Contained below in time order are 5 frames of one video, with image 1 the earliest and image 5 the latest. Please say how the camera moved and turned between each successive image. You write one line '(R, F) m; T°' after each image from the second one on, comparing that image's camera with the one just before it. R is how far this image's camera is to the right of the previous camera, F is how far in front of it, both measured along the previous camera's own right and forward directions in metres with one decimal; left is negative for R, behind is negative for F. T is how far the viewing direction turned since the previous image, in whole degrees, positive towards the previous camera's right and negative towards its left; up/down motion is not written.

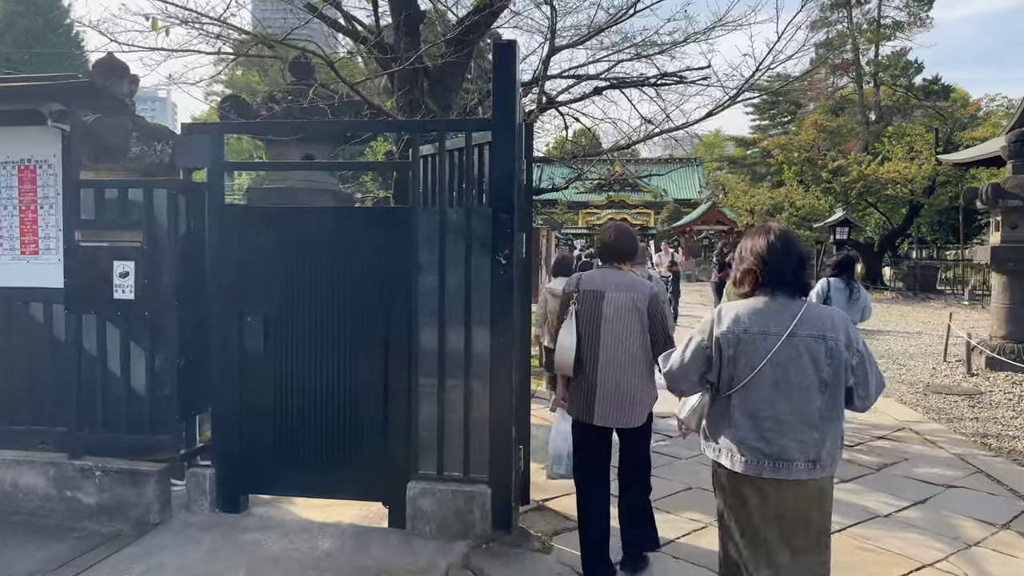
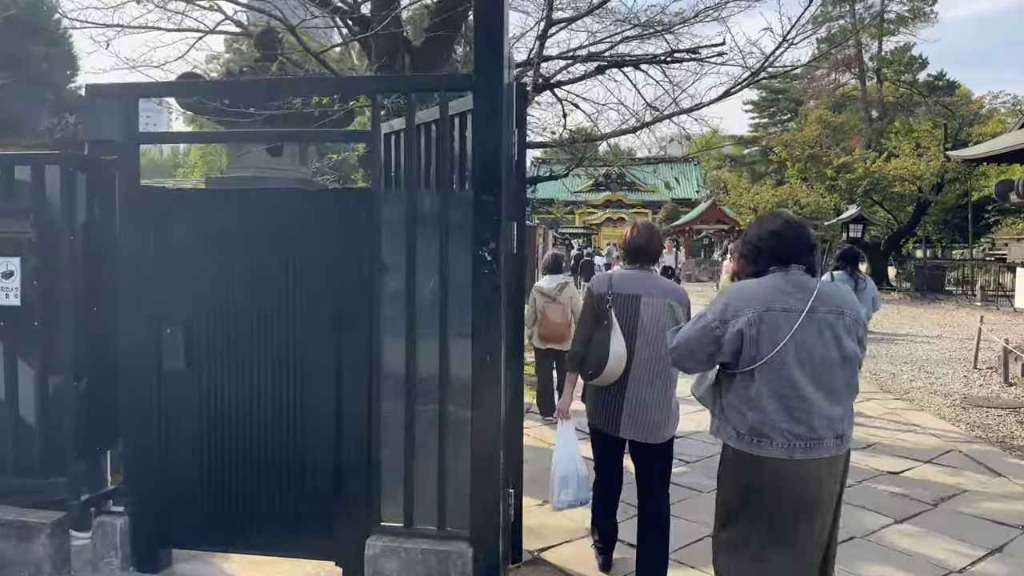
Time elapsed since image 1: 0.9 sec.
(0.0, +0.8) m; 0°
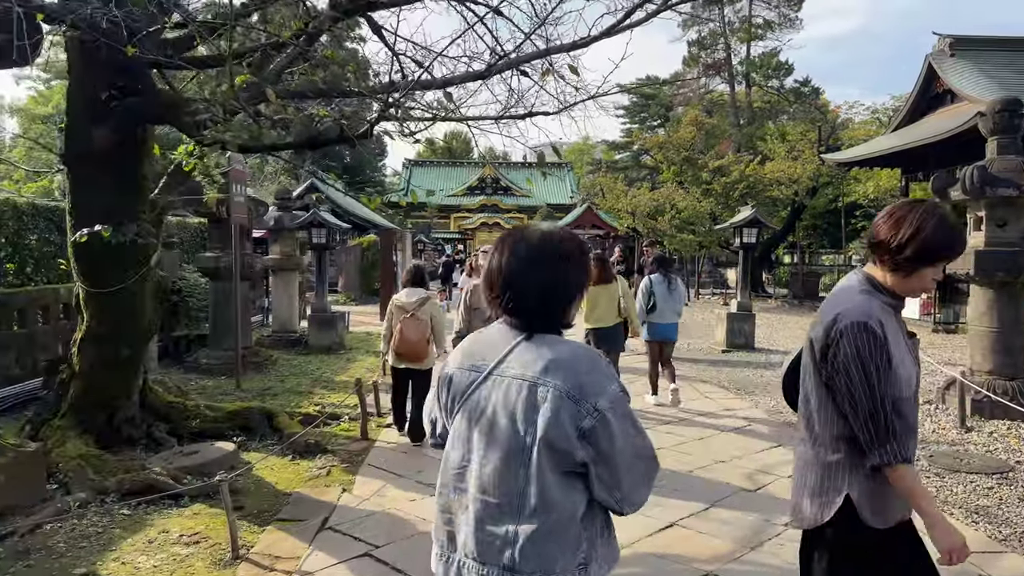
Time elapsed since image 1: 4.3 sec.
(+0.5, +2.3) m; +9°
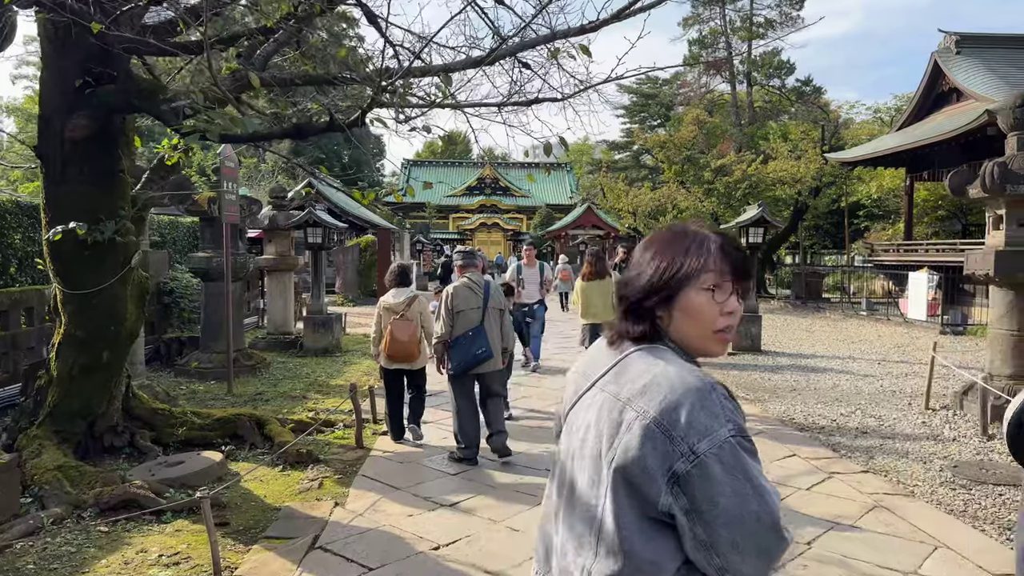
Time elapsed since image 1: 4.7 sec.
(0.0, +0.3) m; 0°
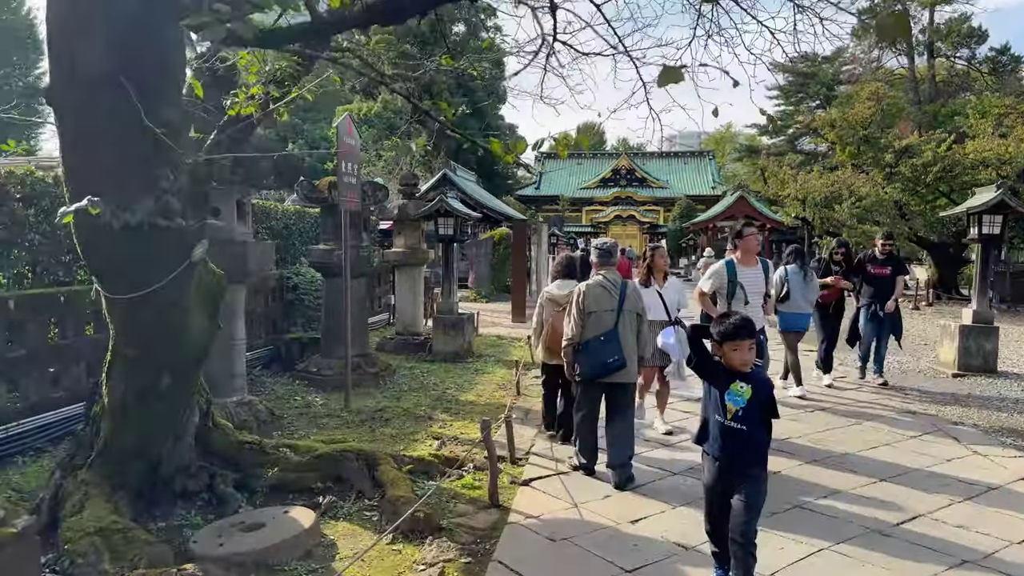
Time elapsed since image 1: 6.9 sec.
(-0.3, +1.5) m; -10°
